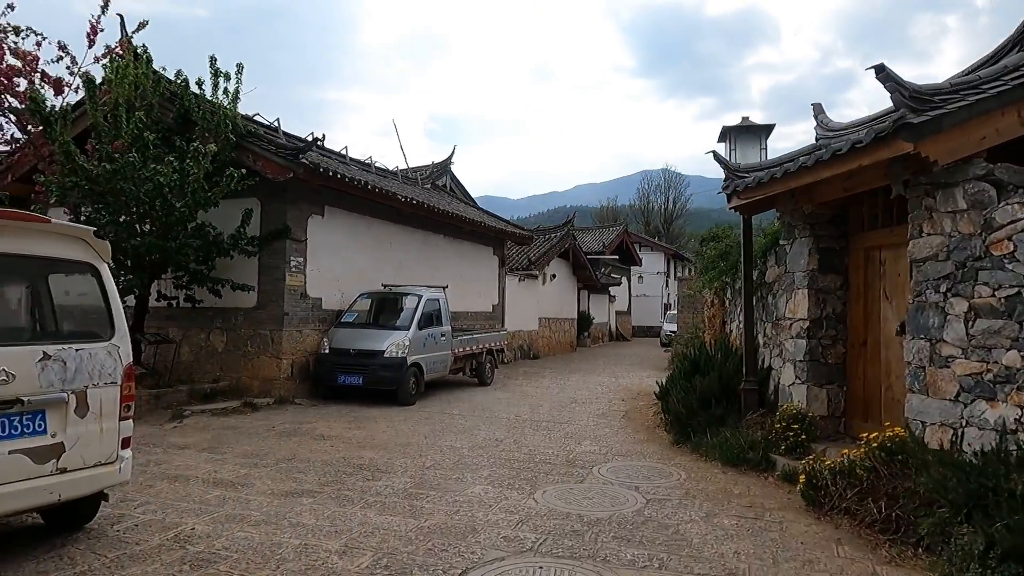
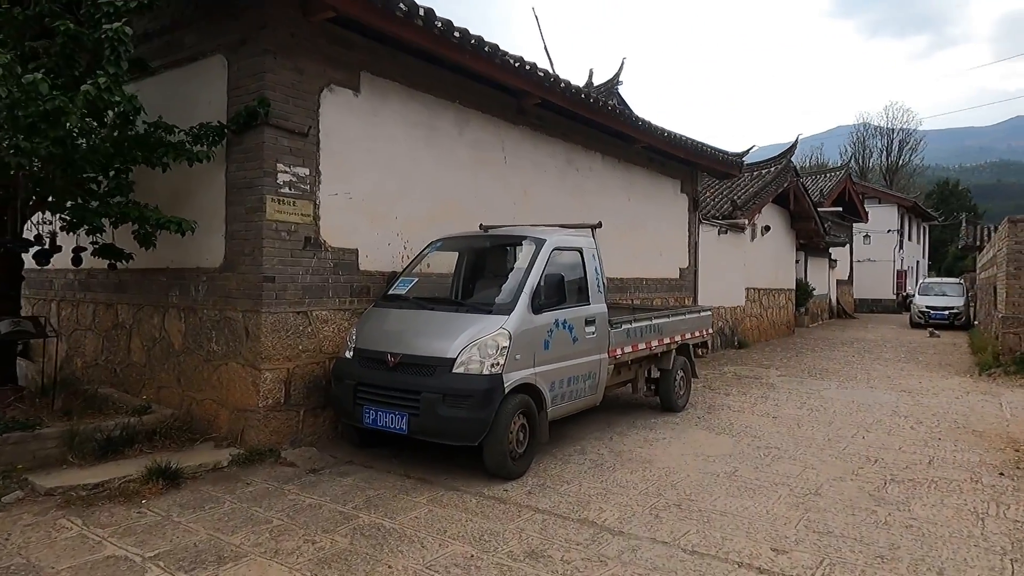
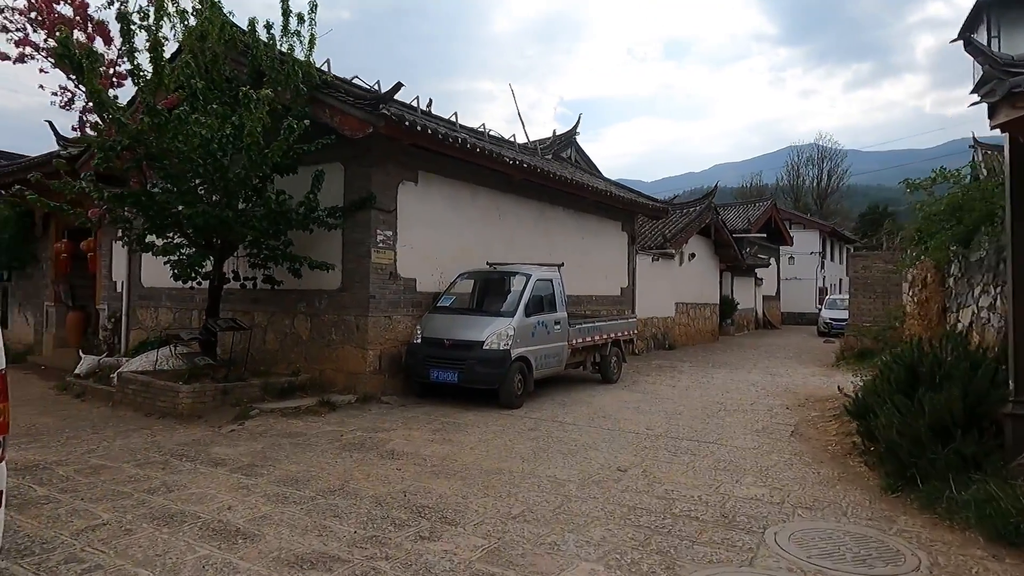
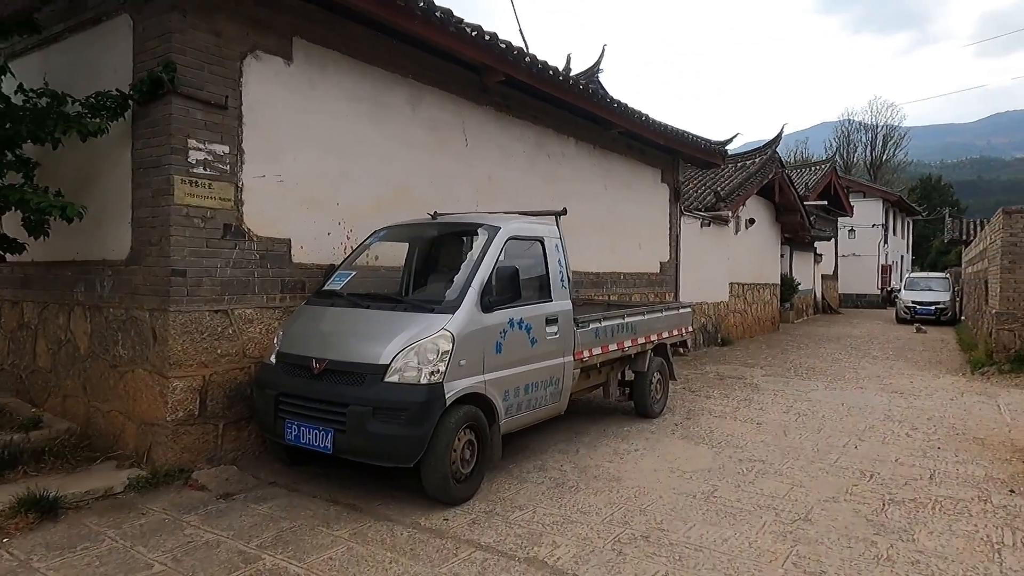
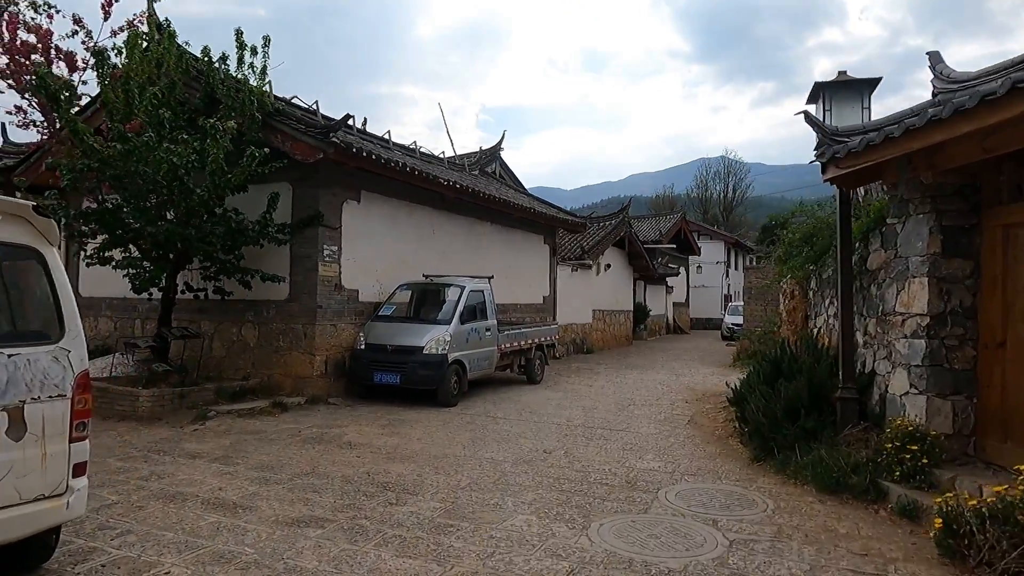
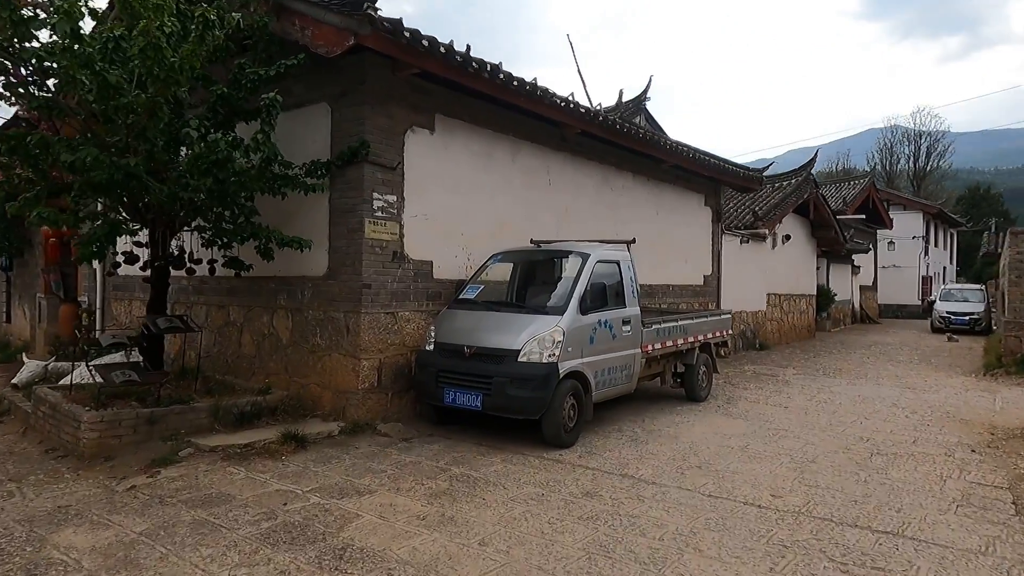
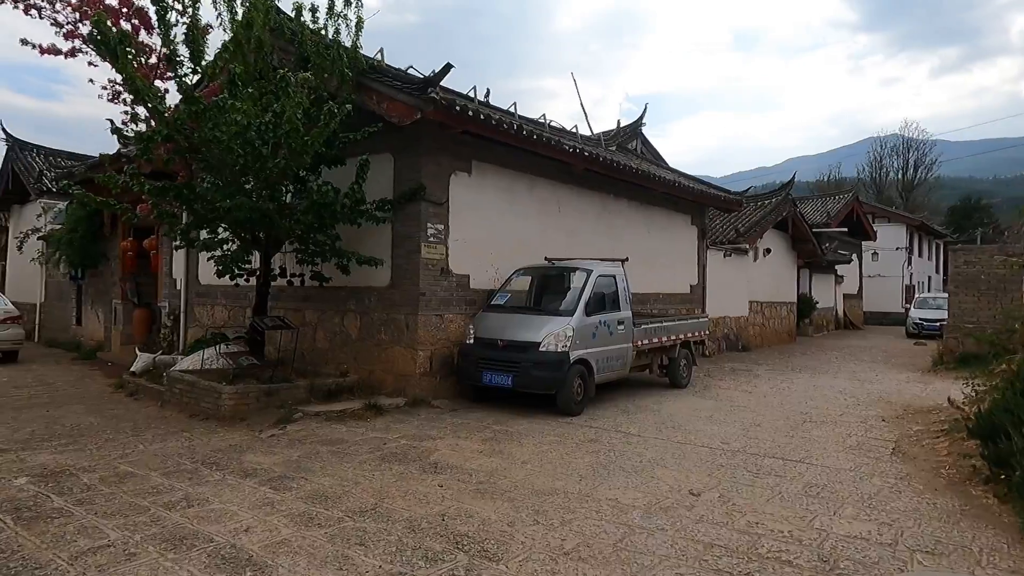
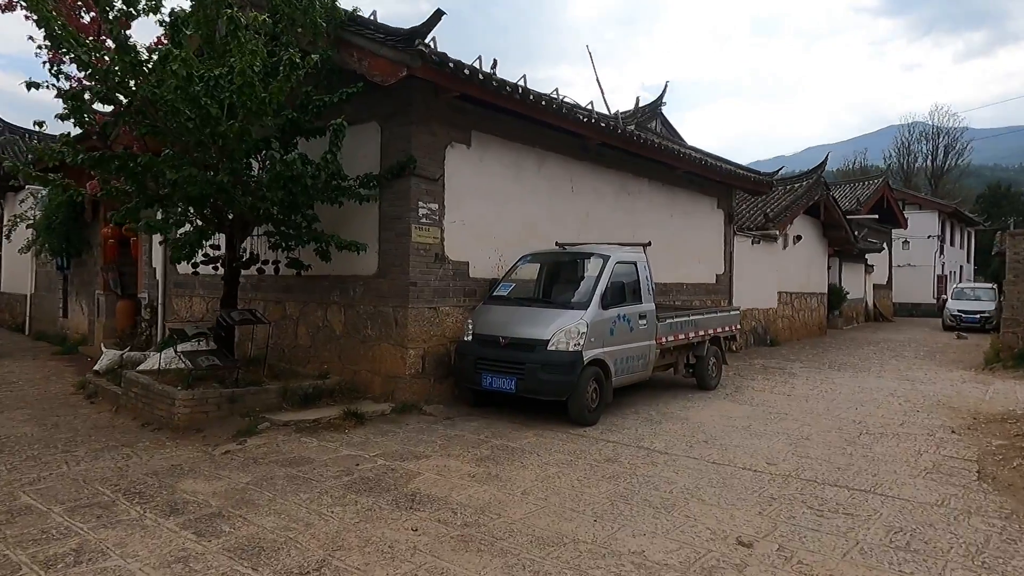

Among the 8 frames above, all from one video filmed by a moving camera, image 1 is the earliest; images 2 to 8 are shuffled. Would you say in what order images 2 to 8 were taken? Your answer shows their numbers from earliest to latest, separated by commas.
5, 3, 7, 8, 6, 2, 4
